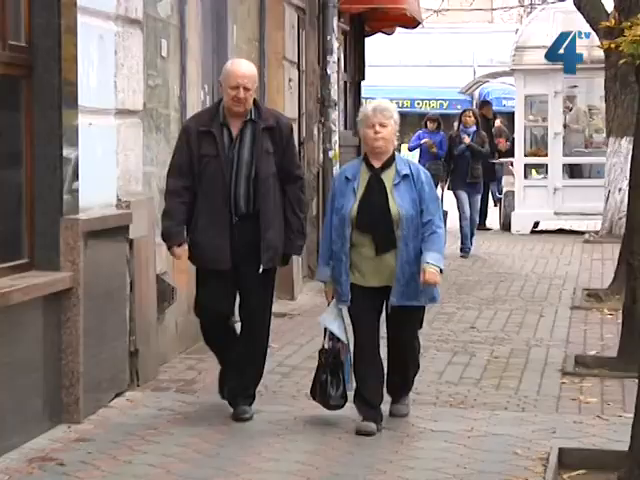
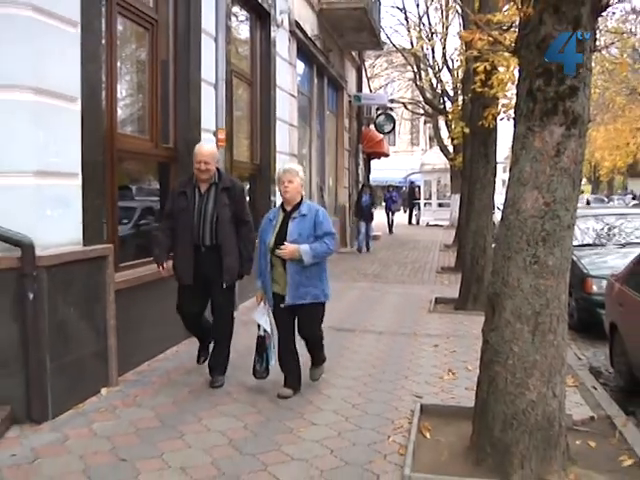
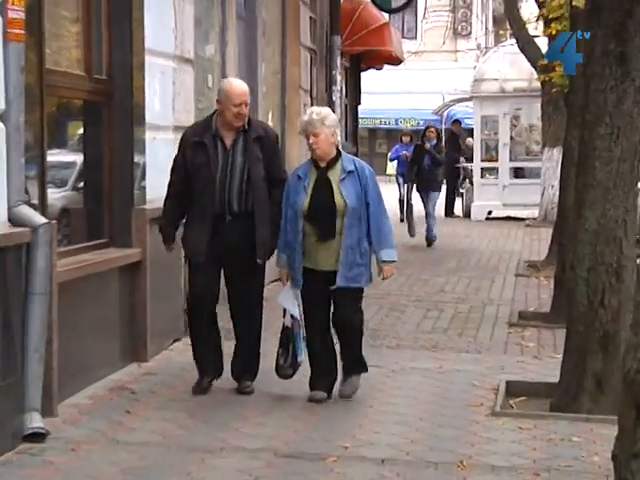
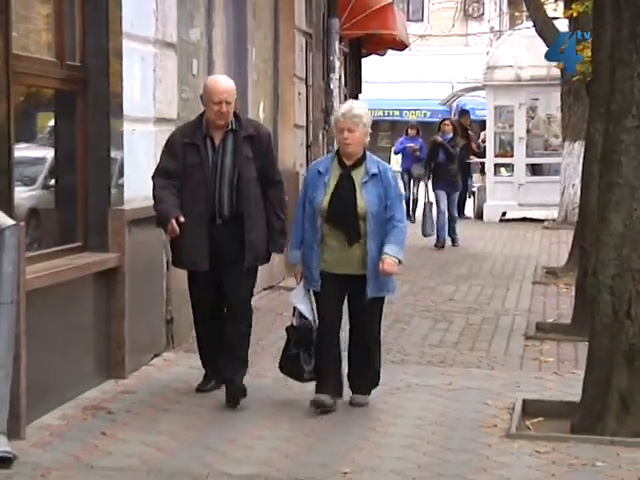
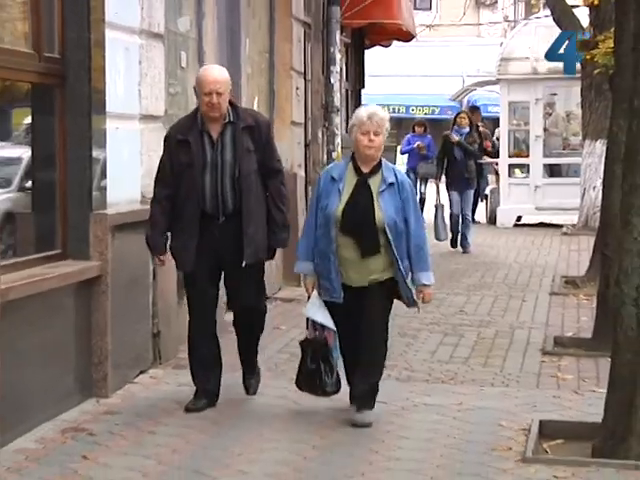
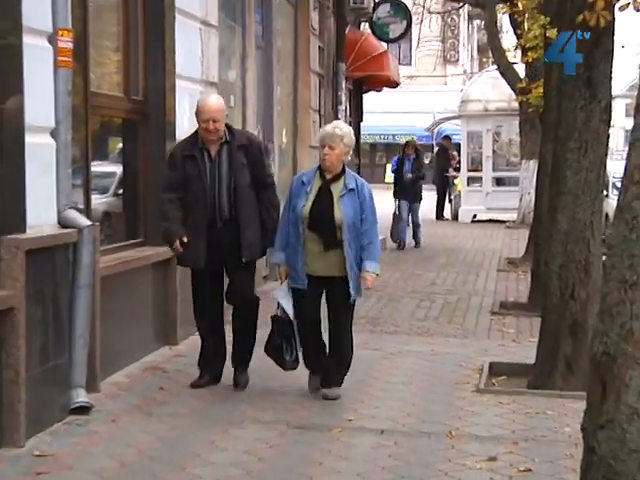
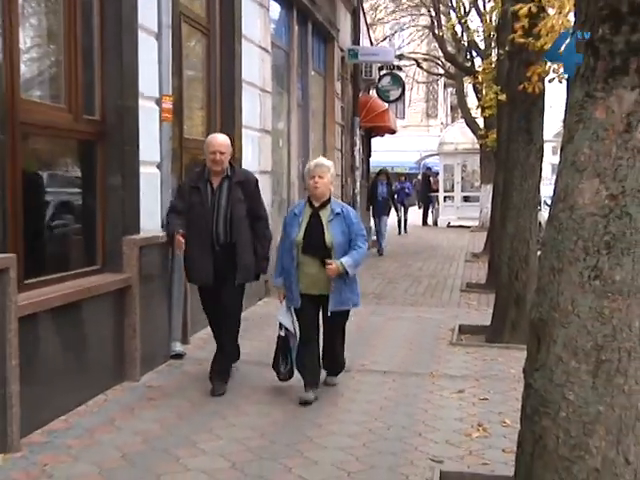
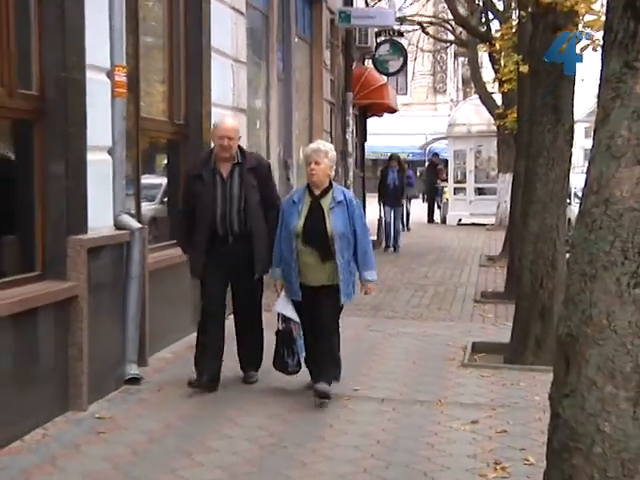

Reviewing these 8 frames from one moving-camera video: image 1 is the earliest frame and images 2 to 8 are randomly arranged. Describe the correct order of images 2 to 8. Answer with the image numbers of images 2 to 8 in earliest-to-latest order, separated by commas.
5, 4, 3, 6, 8, 7, 2
